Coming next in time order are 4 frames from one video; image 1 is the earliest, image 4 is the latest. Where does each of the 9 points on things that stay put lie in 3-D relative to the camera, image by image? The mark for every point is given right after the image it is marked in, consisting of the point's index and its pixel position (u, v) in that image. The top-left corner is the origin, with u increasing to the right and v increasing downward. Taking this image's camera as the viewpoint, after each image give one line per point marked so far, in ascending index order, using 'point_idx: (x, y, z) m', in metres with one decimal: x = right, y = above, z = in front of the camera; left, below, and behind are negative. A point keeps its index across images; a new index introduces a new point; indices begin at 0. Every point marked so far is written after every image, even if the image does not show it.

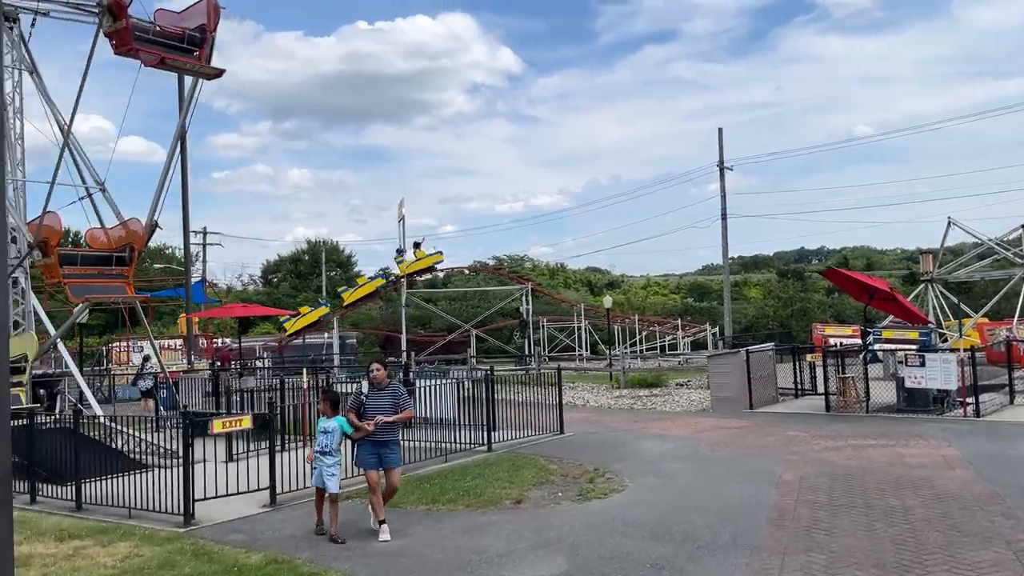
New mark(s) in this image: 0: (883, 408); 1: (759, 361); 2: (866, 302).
0: (+6.8, -2.2, +15.7) m
1: (+5.0, -1.5, +17.4) m
2: (+7.0, -0.3, +16.8) m
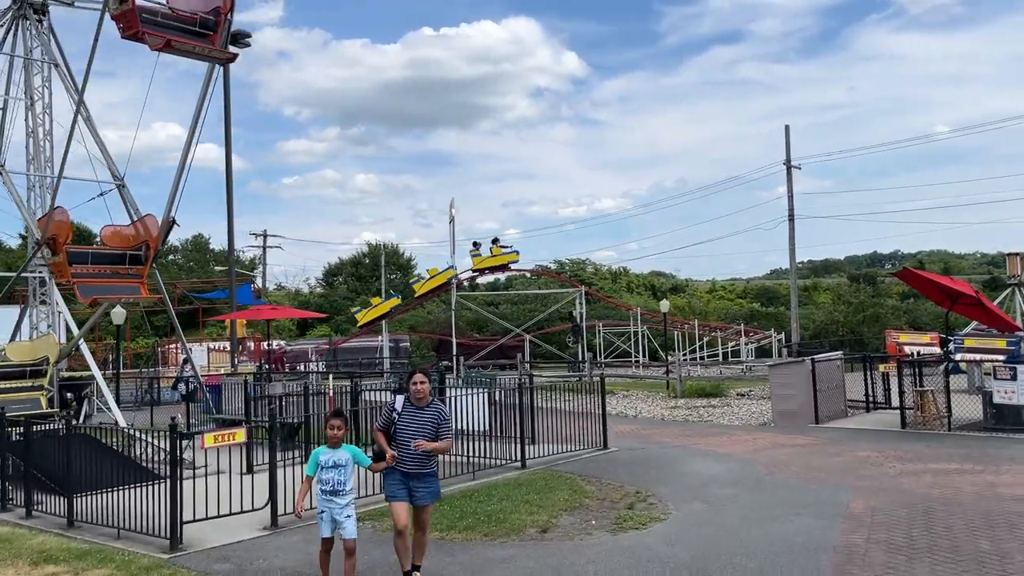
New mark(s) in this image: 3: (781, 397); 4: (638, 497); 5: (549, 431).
0: (+7.5, -2.3, +14.1) m
1: (+5.8, -1.6, +15.9) m
2: (+7.8, -0.4, +15.2) m
3: (+5.0, -2.0, +15.8) m
4: (+1.4, -2.3, +9.6) m
5: (+0.6, -2.4, +14.2) m
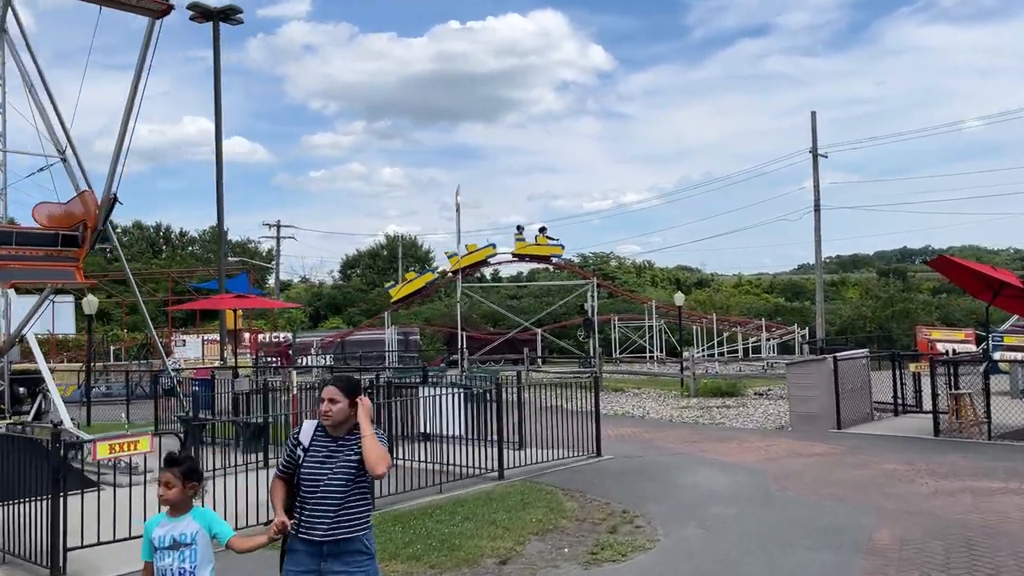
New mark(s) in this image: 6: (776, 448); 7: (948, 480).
0: (+7.3, -2.1, +12.6) m
1: (+5.7, -1.4, +14.4) m
2: (+7.6, -0.2, +13.6) m
3: (+4.8, -1.8, +14.3) m
4: (+1.1, -2.2, +8.2) m
5: (+0.4, -2.2, +12.9) m
6: (+3.7, -2.2, +11.9) m
7: (+4.8, -2.1, +9.4) m
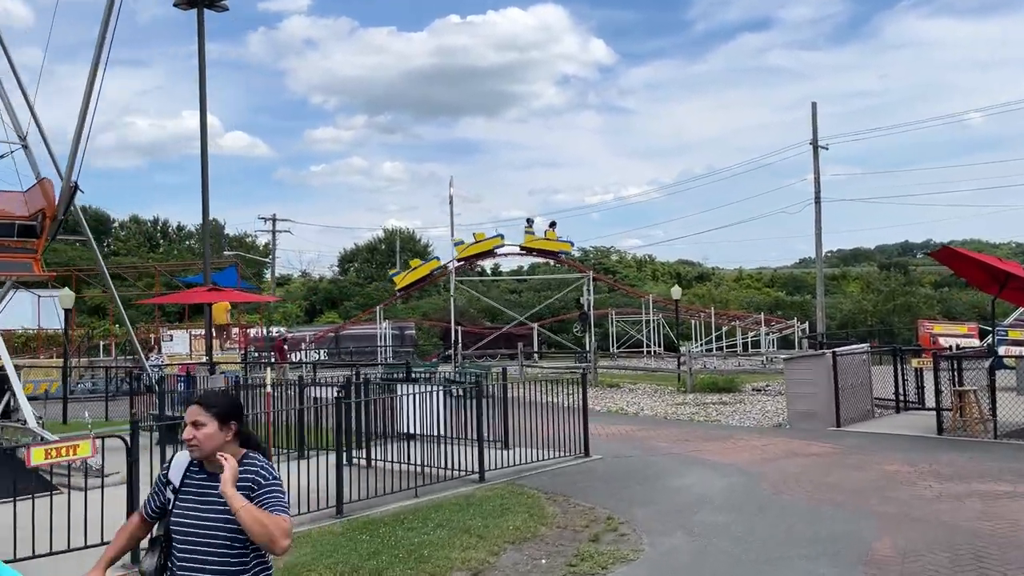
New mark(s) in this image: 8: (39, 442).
0: (+7.1, -2.0, +12.1) m
1: (+5.5, -1.3, +13.9) m
2: (+7.4, -0.1, +13.1) m
3: (+4.6, -1.7, +13.8) m
4: (+0.9, -2.1, +7.7) m
5: (+0.2, -2.1, +12.4) m
6: (+3.5, -2.1, +11.4) m
7: (+4.6, -2.0, +8.9) m
8: (-3.4, -1.1, +6.3) m
